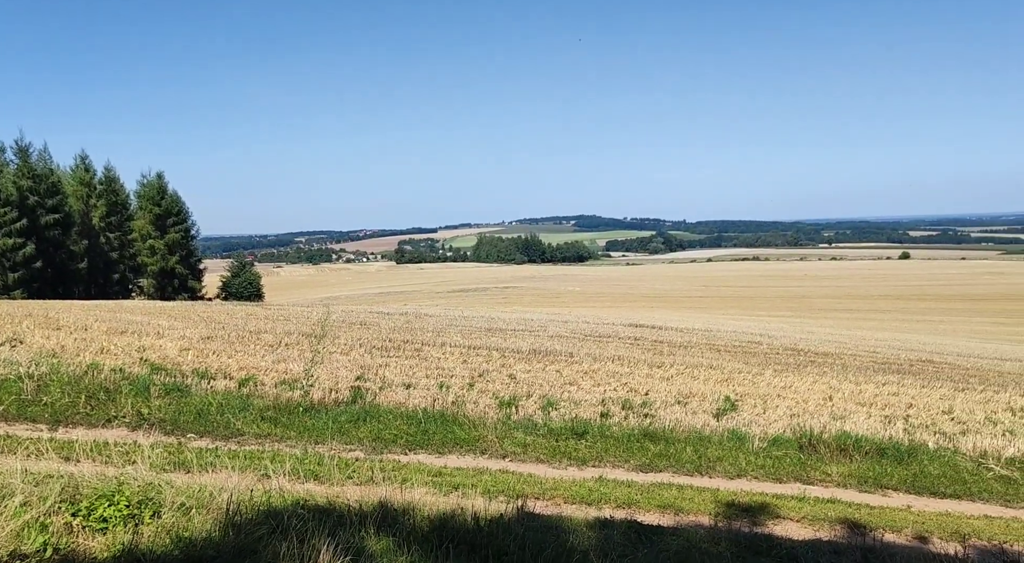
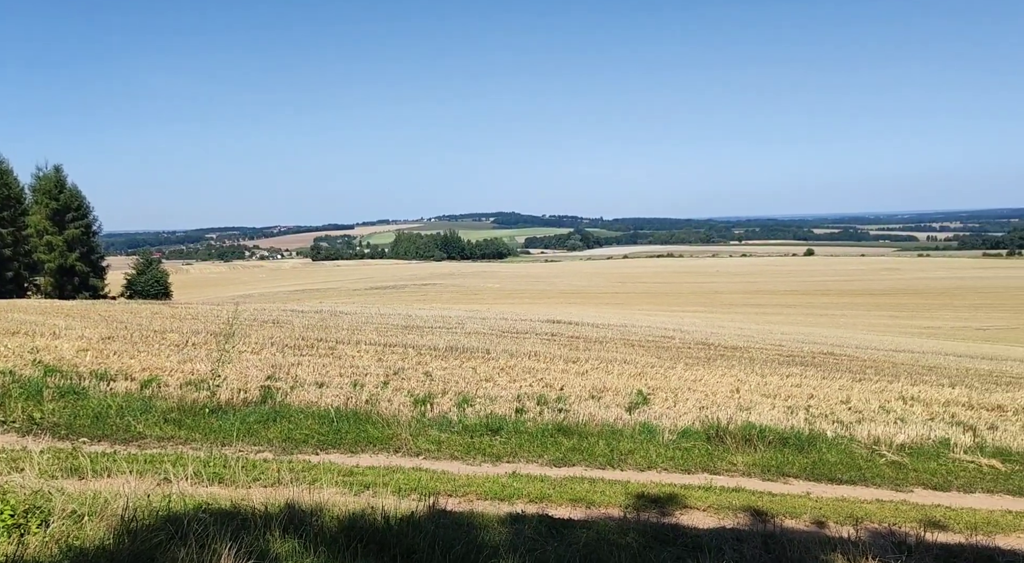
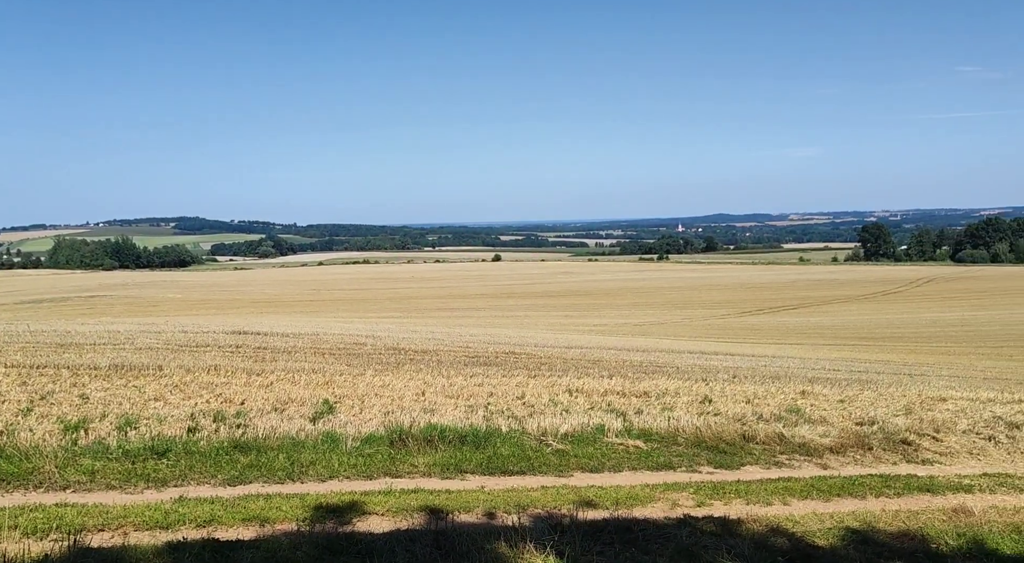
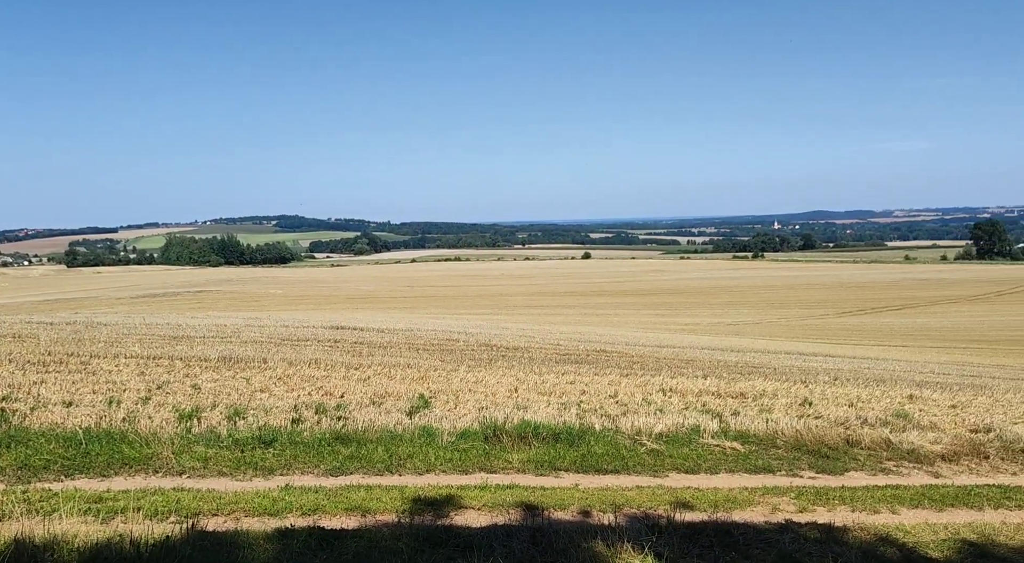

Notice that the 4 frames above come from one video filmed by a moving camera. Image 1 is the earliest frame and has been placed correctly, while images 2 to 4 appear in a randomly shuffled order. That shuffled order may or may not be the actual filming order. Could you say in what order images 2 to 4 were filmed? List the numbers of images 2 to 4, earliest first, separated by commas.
2, 4, 3
